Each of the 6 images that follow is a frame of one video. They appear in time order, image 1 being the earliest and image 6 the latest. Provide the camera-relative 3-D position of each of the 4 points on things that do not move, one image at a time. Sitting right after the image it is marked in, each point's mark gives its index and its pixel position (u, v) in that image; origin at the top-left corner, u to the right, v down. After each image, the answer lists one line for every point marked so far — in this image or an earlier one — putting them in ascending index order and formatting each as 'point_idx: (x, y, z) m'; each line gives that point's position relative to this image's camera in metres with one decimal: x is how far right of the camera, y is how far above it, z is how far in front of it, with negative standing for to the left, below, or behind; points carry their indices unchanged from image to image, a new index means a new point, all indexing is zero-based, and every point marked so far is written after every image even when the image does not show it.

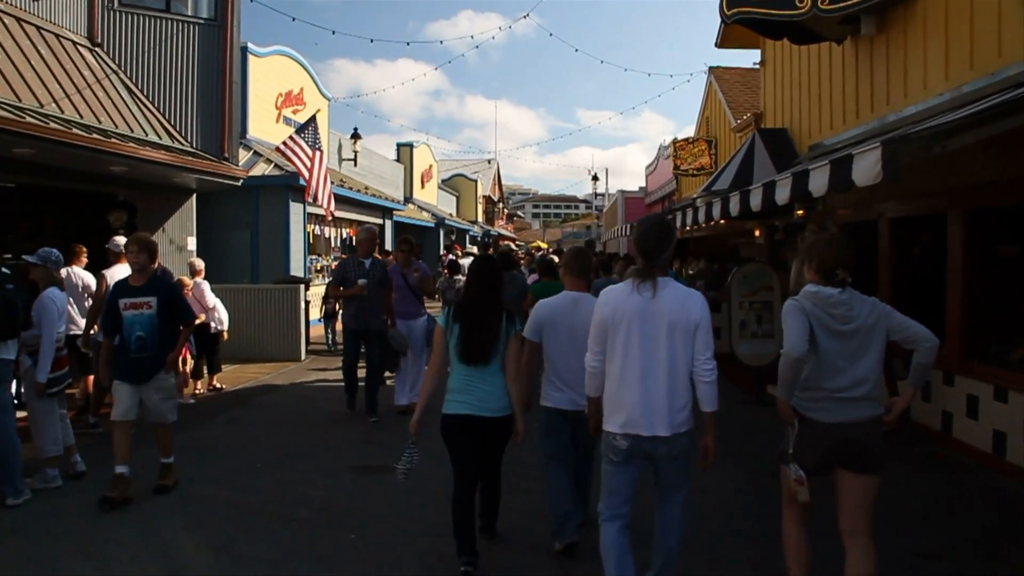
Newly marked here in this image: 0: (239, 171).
0: (-3.5, +1.5, +11.4) m
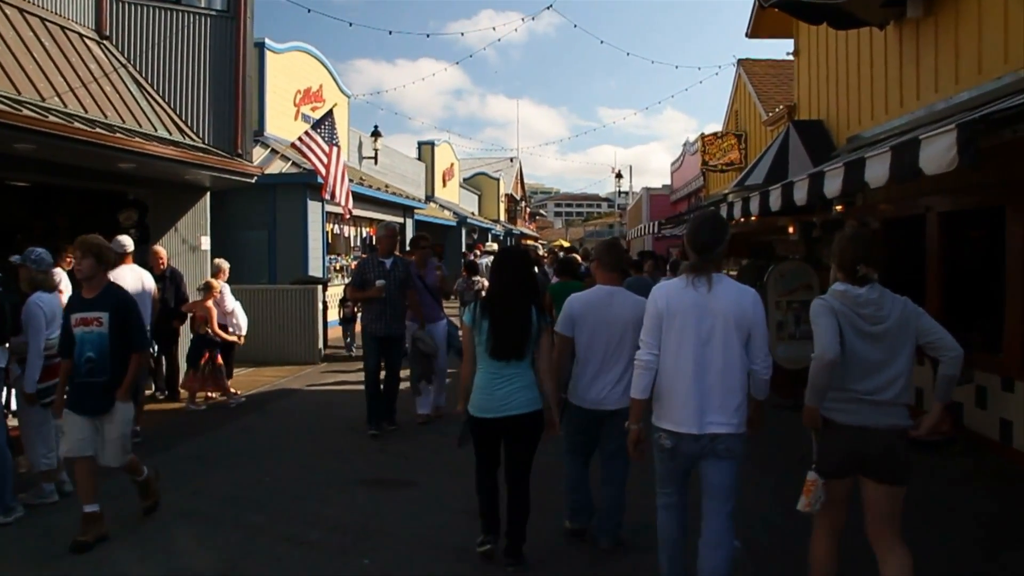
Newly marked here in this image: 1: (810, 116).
0: (-3.2, +1.5, +11.0) m
1: (+4.1, +2.4, +12.1) m
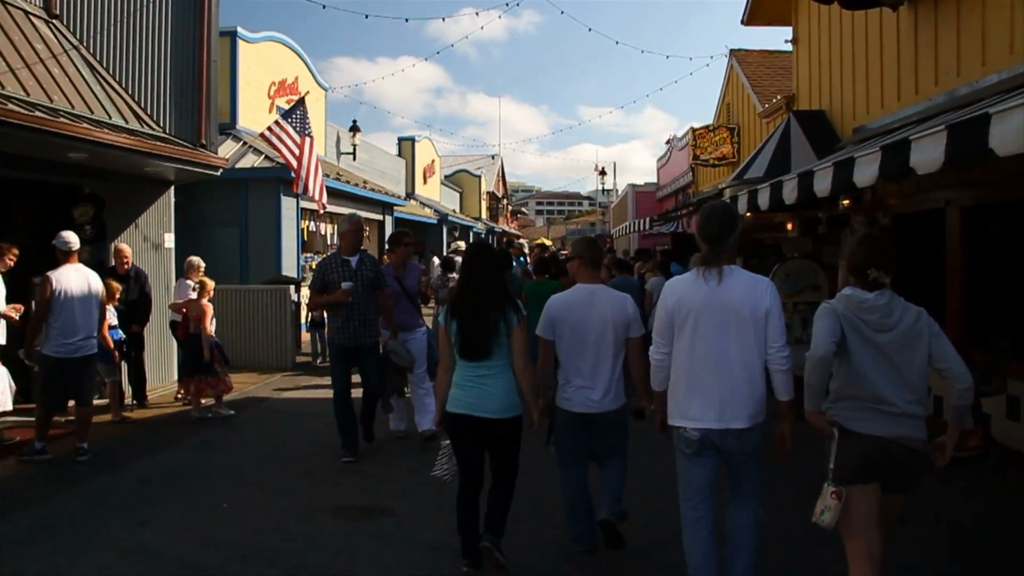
0: (-3.4, +1.5, +10.3) m
1: (+3.9, +2.4, +11.5) m
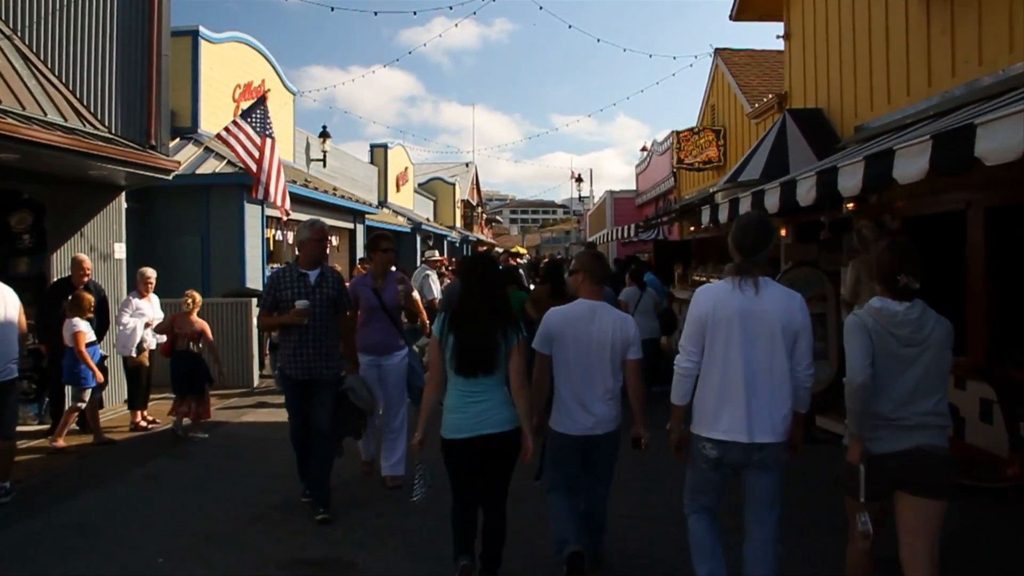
0: (-3.6, +1.3, +9.4) m
1: (+3.6, +2.2, +10.9) m
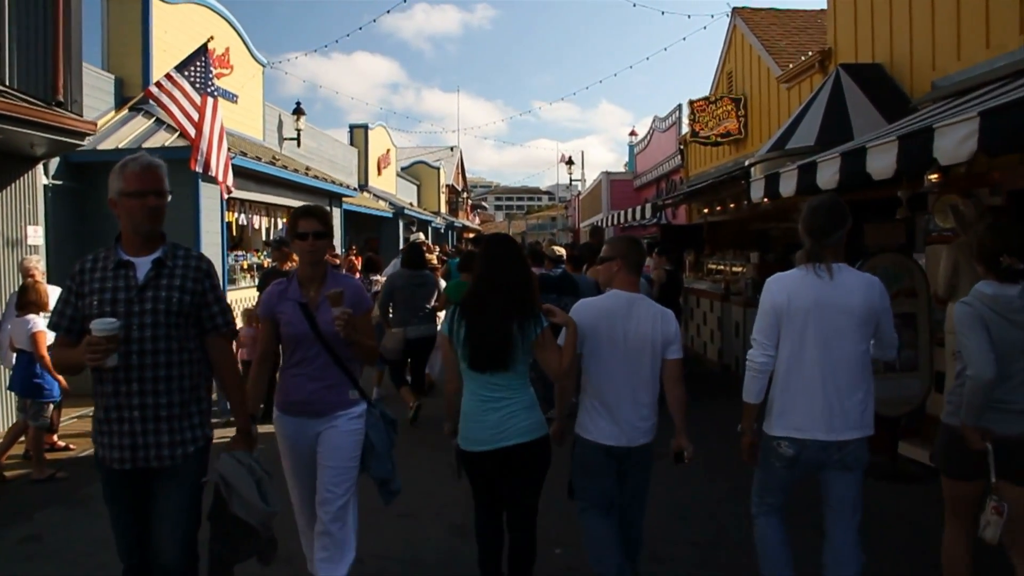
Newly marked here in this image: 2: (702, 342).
0: (-3.6, +1.4, +7.6) m
1: (+3.6, +2.3, +9.2) m
2: (+2.8, -0.8, +12.9) m
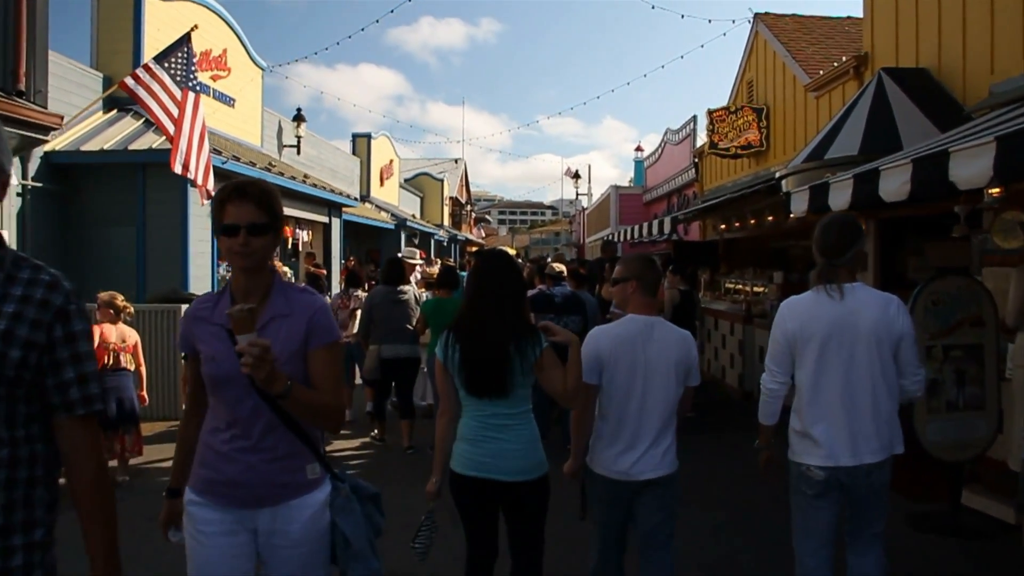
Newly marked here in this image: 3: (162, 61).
0: (-3.5, +1.3, +6.9) m
1: (+3.7, +2.1, +8.4) m
2: (+2.8, -1.1, +12.2) m
3: (-3.4, +2.2, +8.9) m
